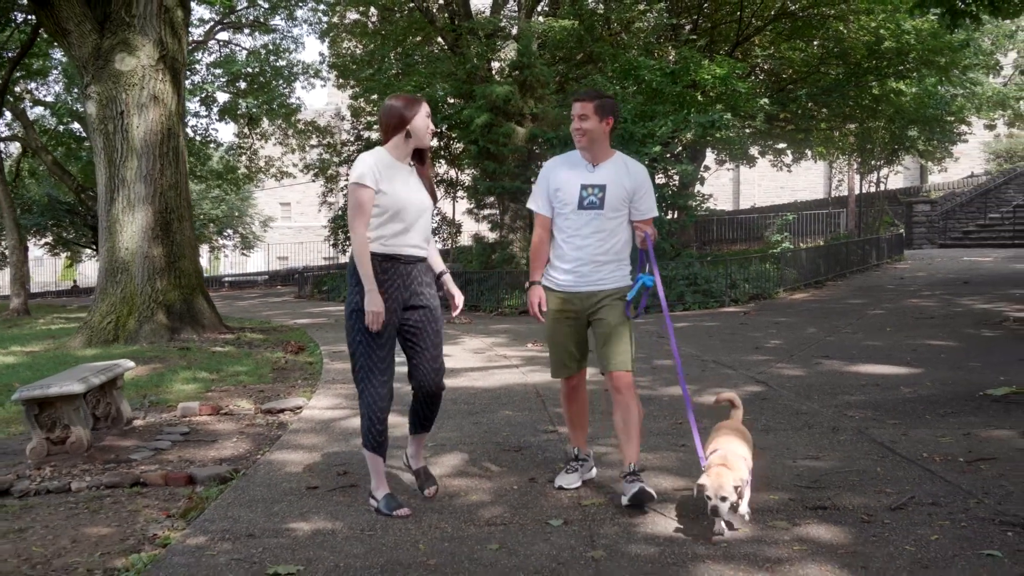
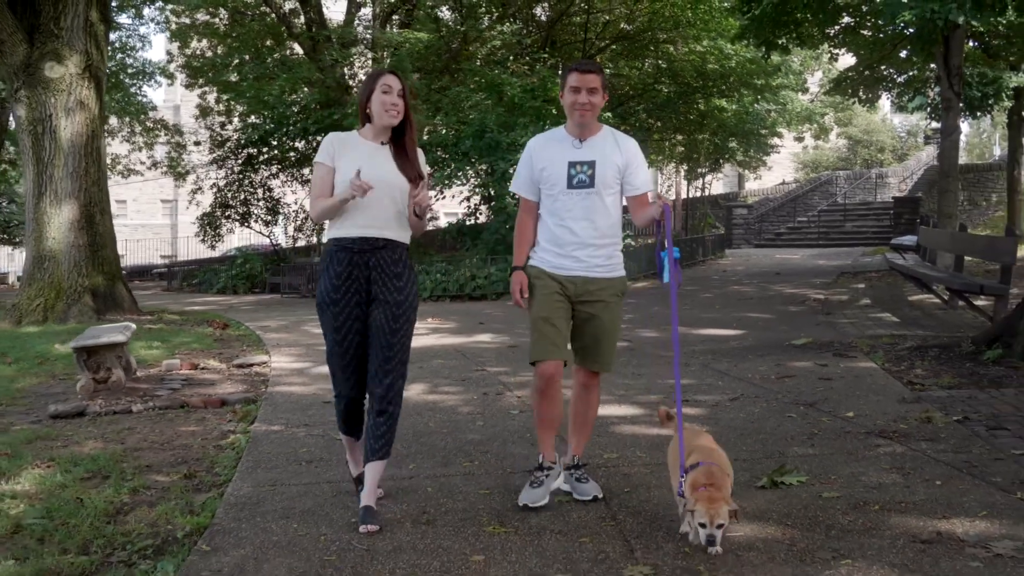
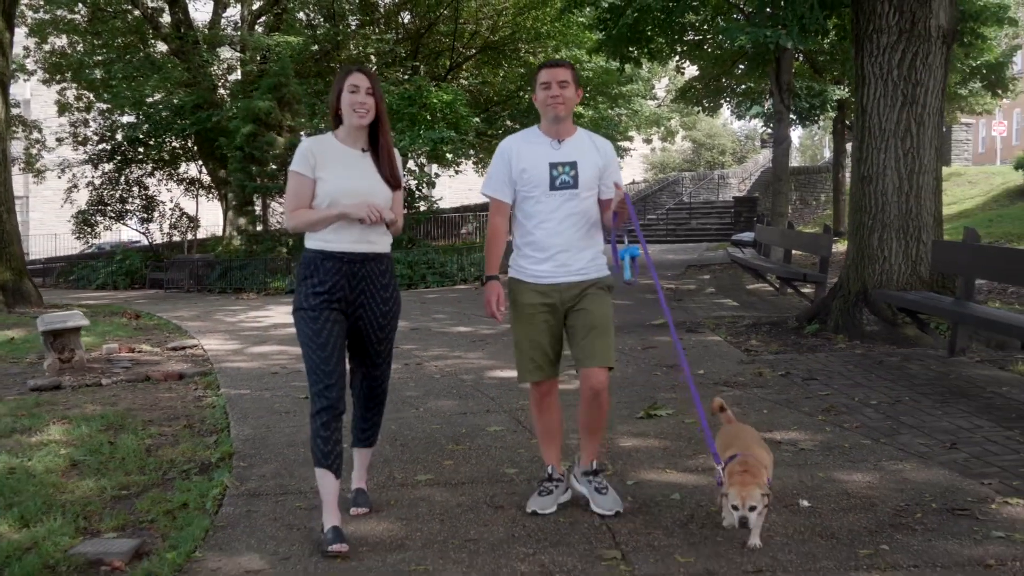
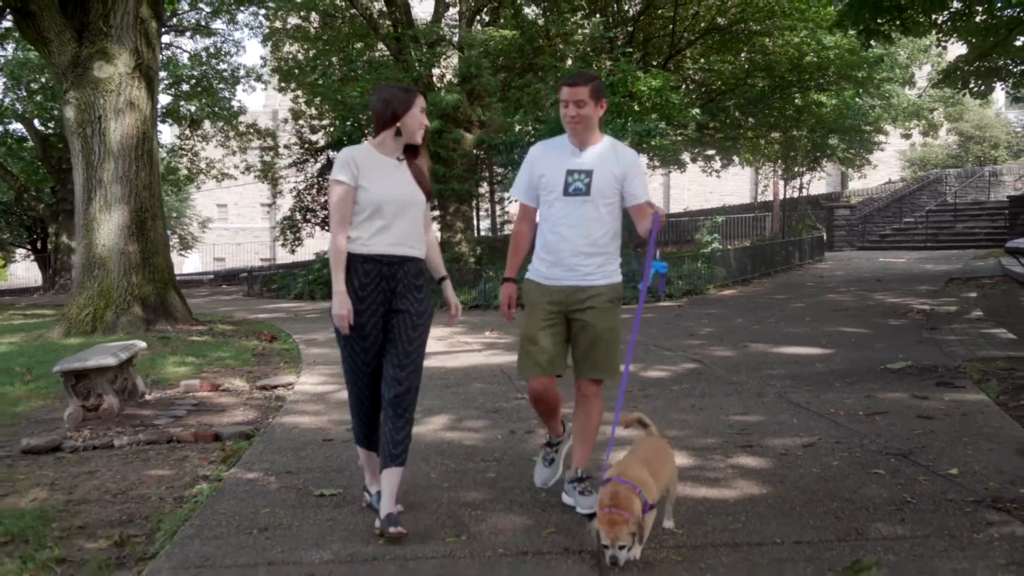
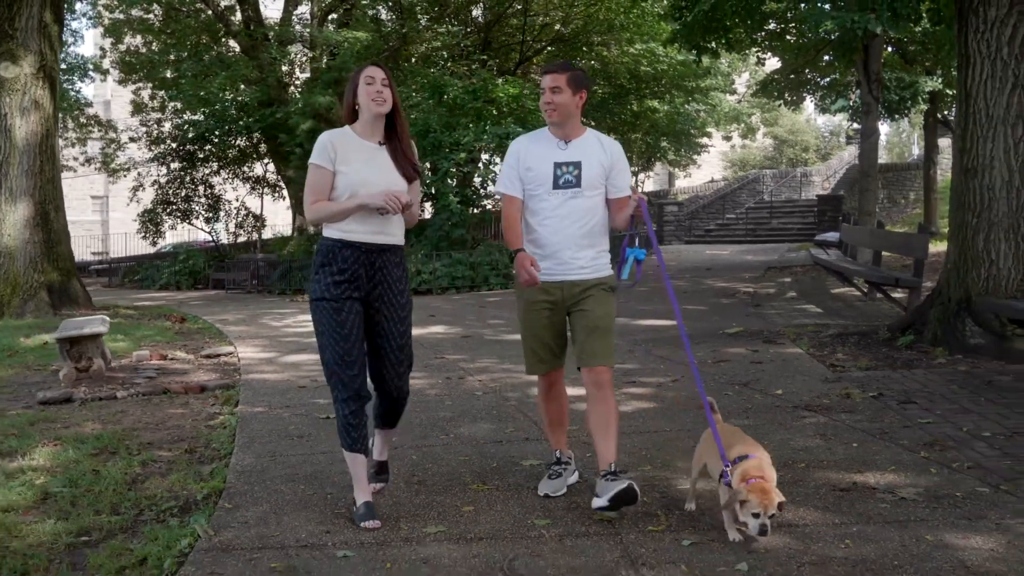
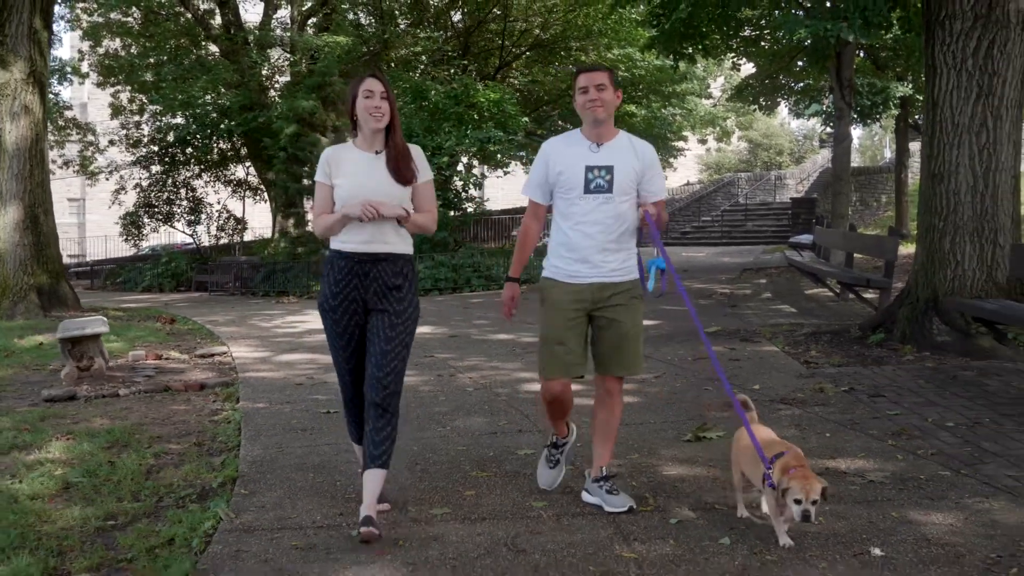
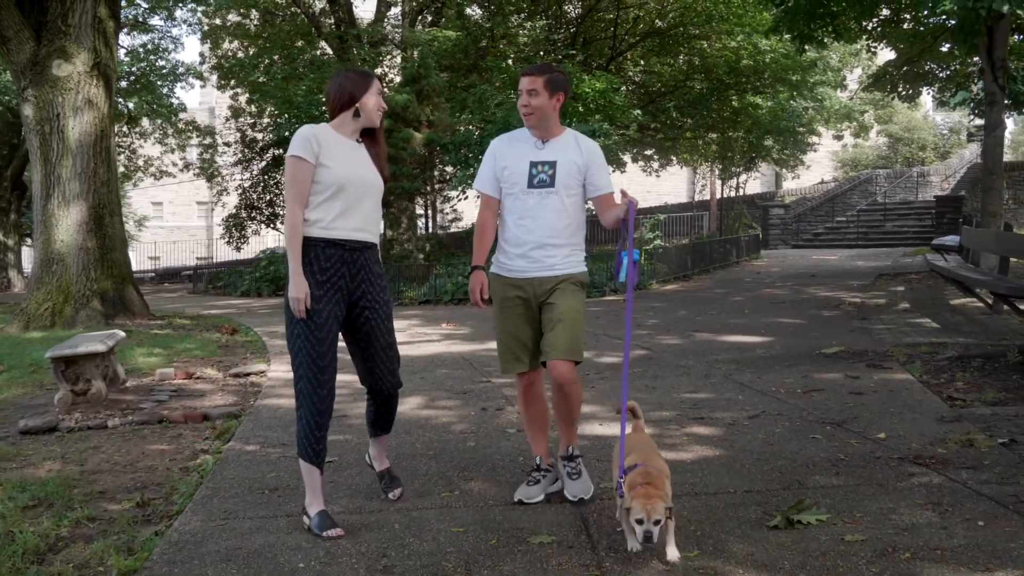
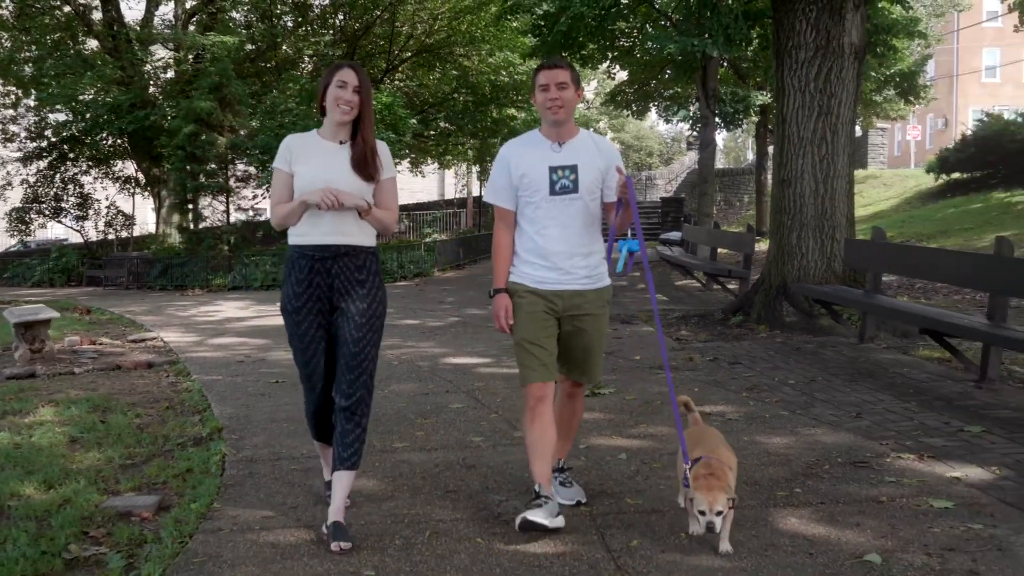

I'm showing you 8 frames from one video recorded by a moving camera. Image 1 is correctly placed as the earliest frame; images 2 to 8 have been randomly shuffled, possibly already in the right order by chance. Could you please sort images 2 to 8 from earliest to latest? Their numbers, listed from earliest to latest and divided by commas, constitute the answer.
4, 7, 2, 5, 6, 3, 8
